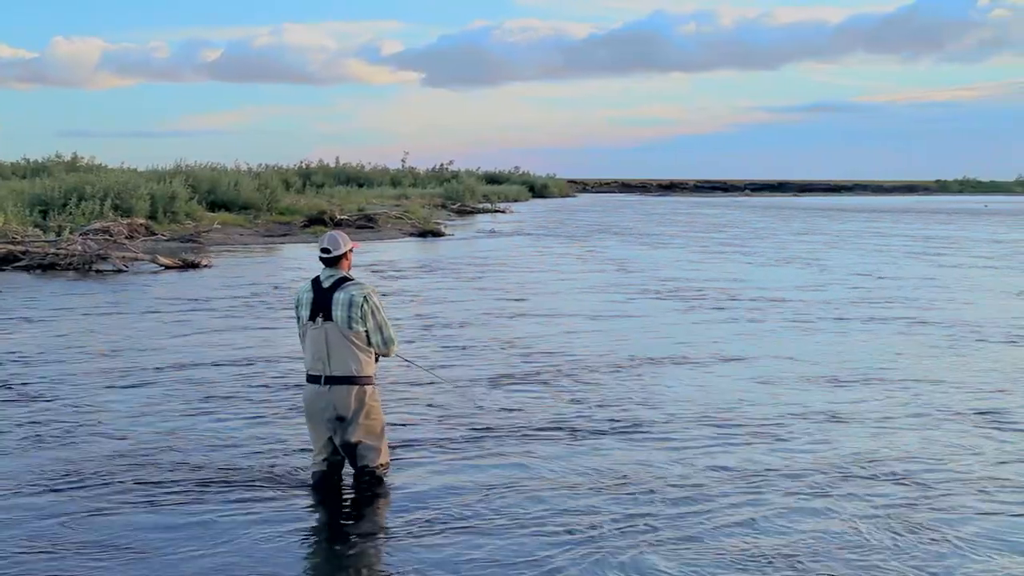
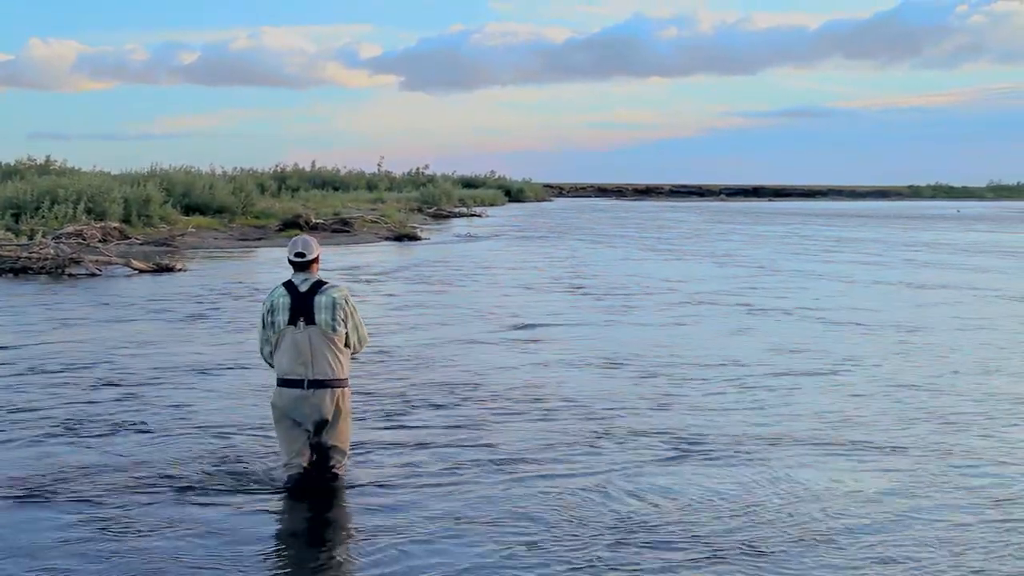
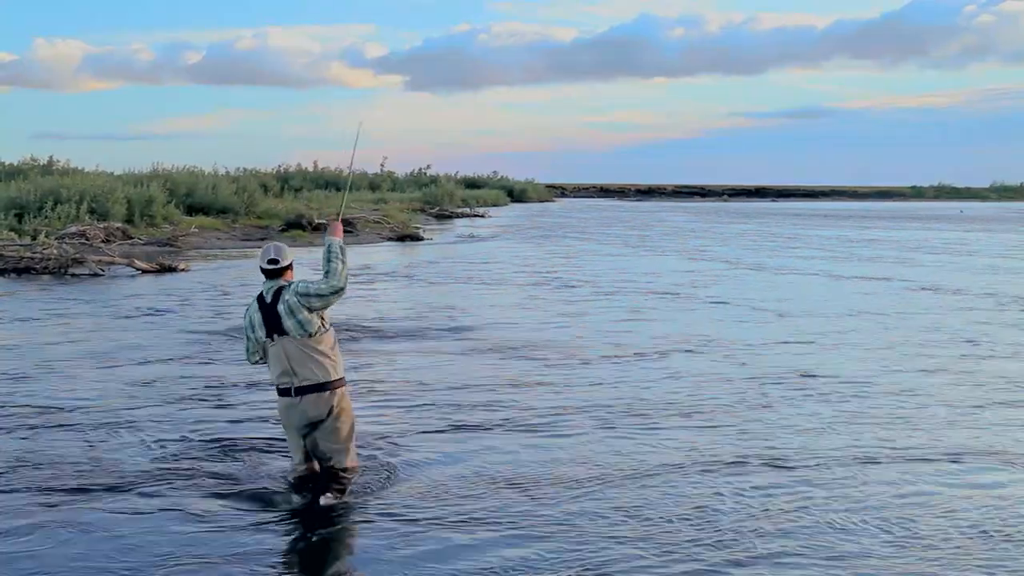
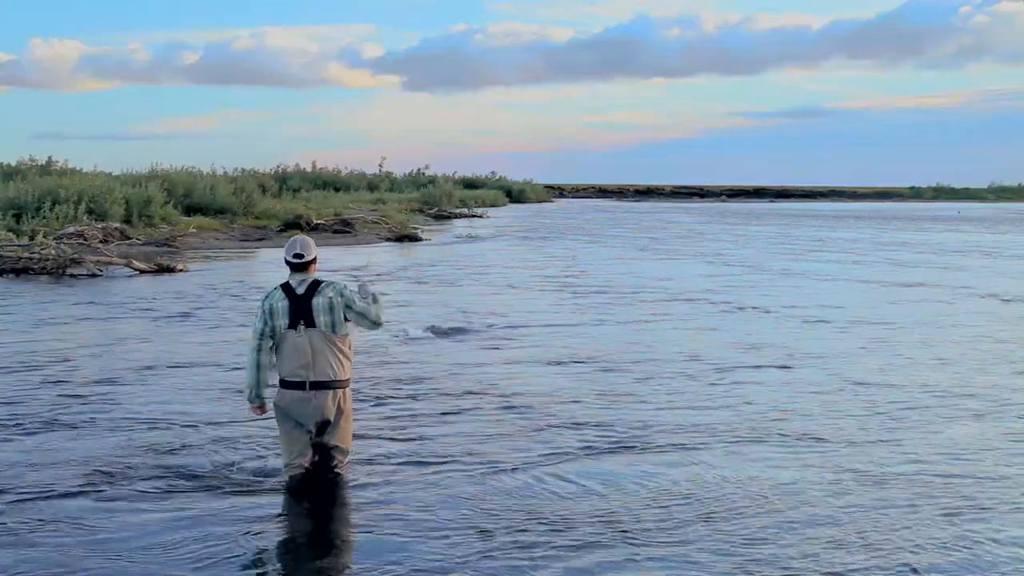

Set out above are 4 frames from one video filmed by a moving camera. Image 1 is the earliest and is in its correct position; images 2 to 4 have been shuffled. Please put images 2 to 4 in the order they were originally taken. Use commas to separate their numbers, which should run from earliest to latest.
2, 4, 3
